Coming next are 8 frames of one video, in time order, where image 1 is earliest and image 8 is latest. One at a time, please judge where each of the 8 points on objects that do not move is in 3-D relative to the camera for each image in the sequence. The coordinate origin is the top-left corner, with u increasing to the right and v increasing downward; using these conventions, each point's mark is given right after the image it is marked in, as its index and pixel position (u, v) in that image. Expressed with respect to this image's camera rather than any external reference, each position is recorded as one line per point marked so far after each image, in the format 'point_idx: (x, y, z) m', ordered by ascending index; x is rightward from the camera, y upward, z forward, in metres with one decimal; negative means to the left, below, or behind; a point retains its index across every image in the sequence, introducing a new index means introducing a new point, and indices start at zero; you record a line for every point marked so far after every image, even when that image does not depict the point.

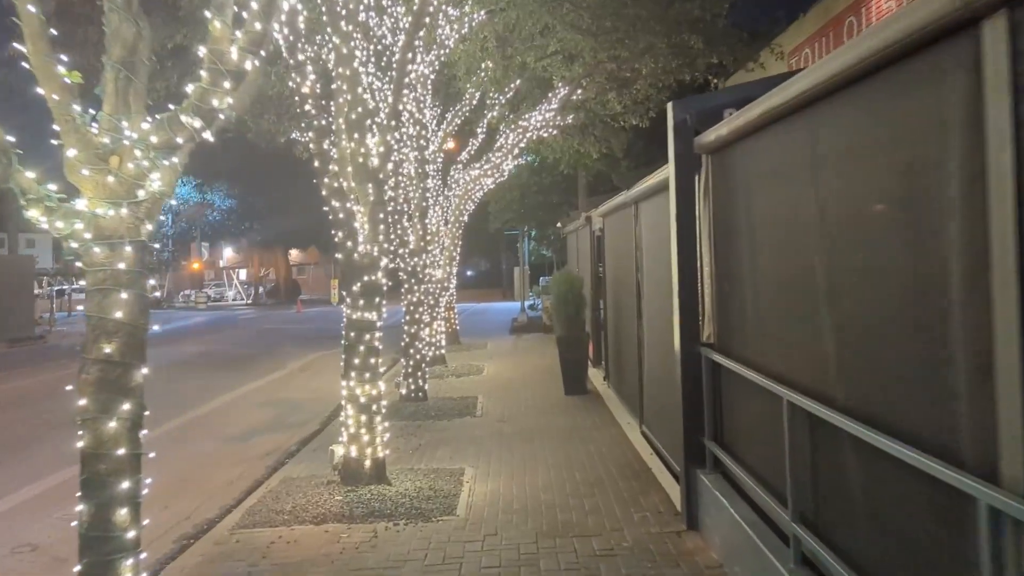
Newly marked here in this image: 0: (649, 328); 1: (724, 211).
0: (+1.2, -0.3, +8.2) m
1: (+1.2, +0.4, +5.3) m
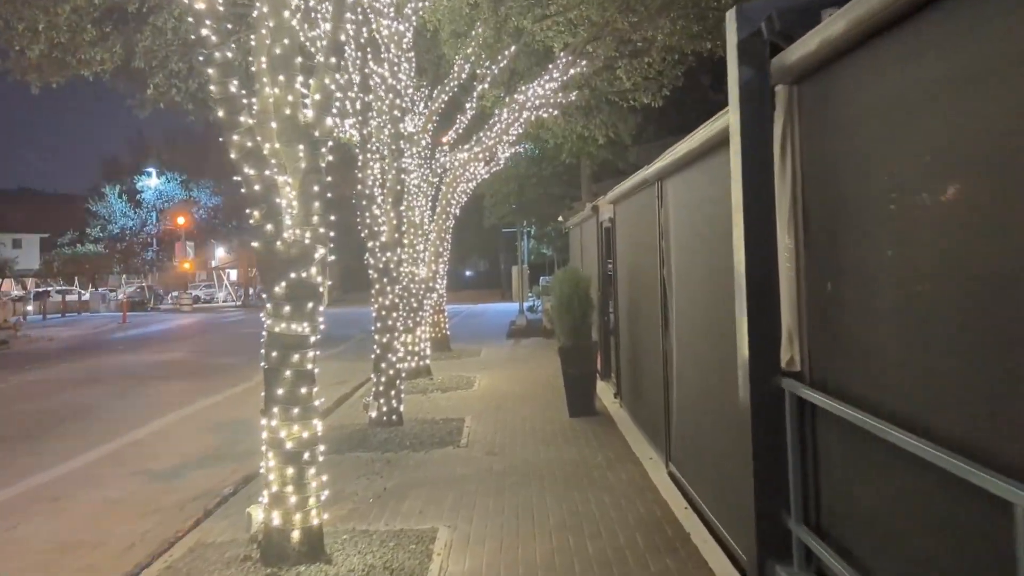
0: (+1.1, -0.3, +6.3) m
1: (+1.1, +0.4, +3.4) m
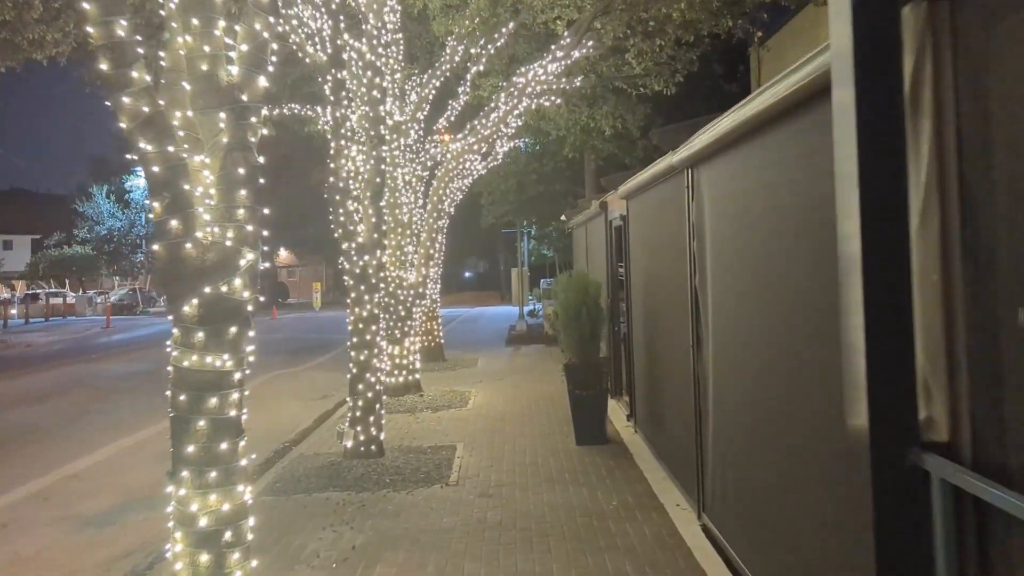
0: (+1.1, -0.4, +5.0) m
1: (+1.1, +0.4, +2.1) m
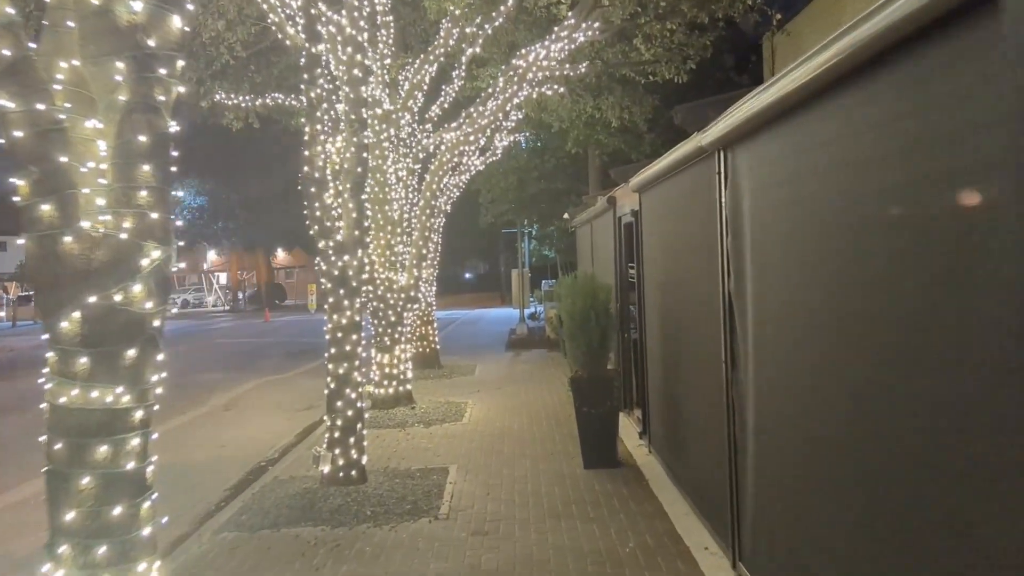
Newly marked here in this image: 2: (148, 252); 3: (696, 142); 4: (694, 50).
0: (+1.1, -0.4, +4.1) m
1: (+1.1, +0.3, +1.2) m
2: (-1.0, +0.1, +2.7) m
3: (+1.0, +0.8, +5.1) m
4: (+2.3, +3.0, +12.2) m
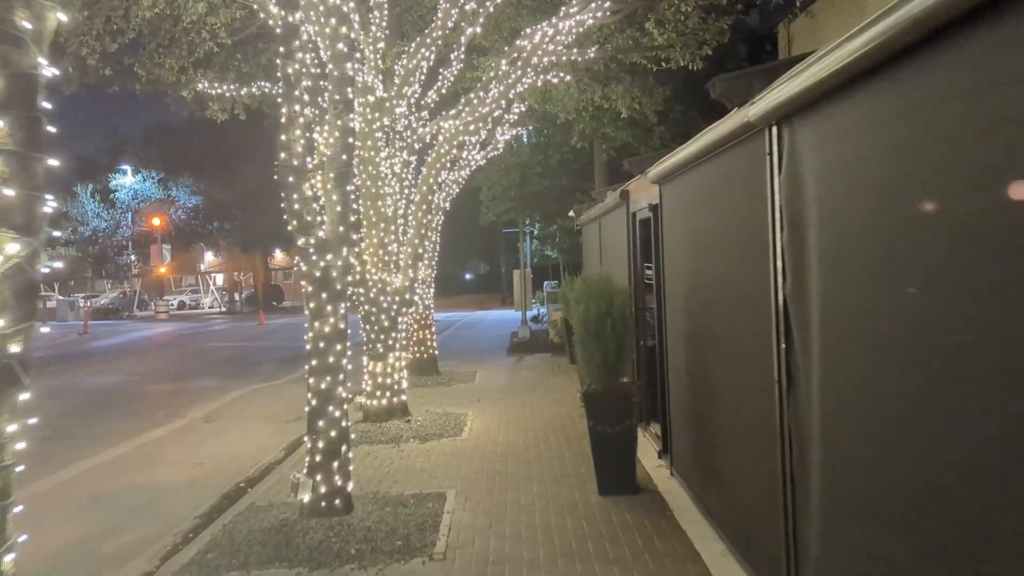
0: (+1.1, -0.4, +3.3) m
1: (+1.1, +0.3, +0.4) m
2: (-1.0, +0.1, +1.9) m
3: (+1.0, +0.7, +4.2) m
4: (+2.3, +2.9, +11.4) m
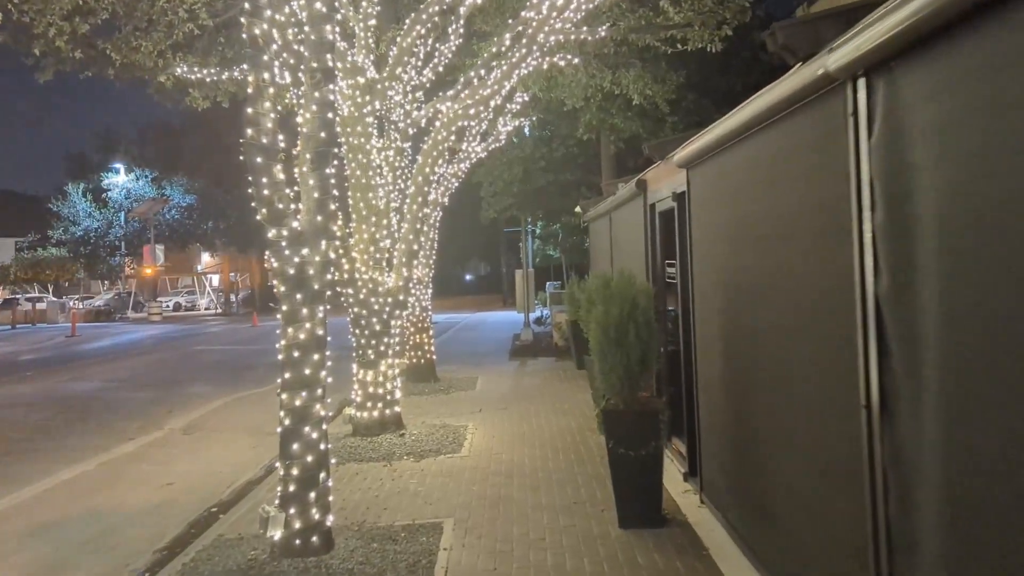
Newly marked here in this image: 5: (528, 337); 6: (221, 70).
0: (+1.2, -0.4, +2.4) m
1: (+1.1, +0.3, -0.5) m
2: (-0.9, +0.1, +1.0) m
3: (+1.0, +0.7, +3.3) m
4: (+2.3, +2.9, +10.5) m
5: (+0.3, -1.0, +19.2) m
6: (-3.4, +2.6, +11.7) m
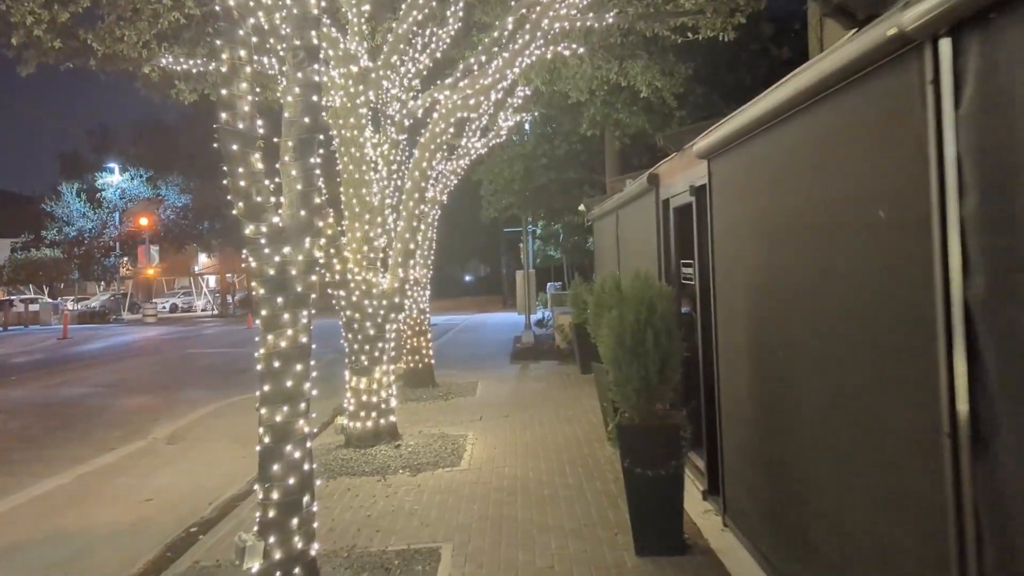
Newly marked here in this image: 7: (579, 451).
0: (+1.2, -0.4, +1.8) m
1: (+1.2, +0.3, -1.1) m
2: (-0.9, +0.1, +0.4) m
3: (+1.0, +0.7, +2.8) m
4: (+2.3, +2.9, +10.0) m
5: (+0.3, -1.0, +18.7) m
6: (-3.4, +2.5, +11.1) m
7: (+0.5, -1.3, +7.8) m
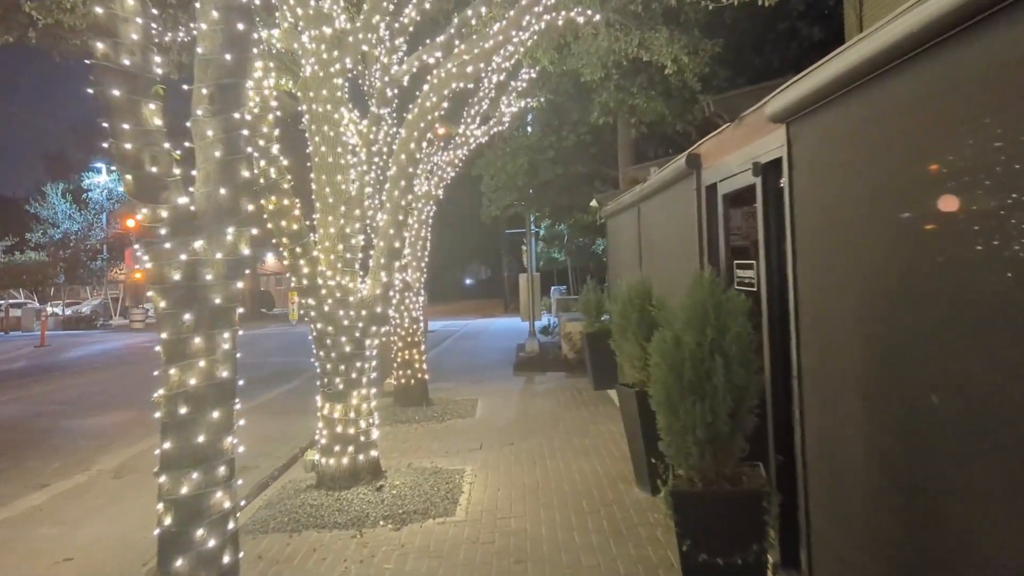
0: (+1.2, -0.5, +0.4) m
1: (+1.2, +0.3, -2.5) m
2: (-0.9, +0.1, -1.0) m
3: (+1.1, +0.7, +1.4) m
4: (+2.4, +2.9, +8.5) m
5: (+0.4, -1.1, +17.2) m
6: (-3.4, +2.5, +9.7) m
7: (+0.6, -1.3, +6.4) m
